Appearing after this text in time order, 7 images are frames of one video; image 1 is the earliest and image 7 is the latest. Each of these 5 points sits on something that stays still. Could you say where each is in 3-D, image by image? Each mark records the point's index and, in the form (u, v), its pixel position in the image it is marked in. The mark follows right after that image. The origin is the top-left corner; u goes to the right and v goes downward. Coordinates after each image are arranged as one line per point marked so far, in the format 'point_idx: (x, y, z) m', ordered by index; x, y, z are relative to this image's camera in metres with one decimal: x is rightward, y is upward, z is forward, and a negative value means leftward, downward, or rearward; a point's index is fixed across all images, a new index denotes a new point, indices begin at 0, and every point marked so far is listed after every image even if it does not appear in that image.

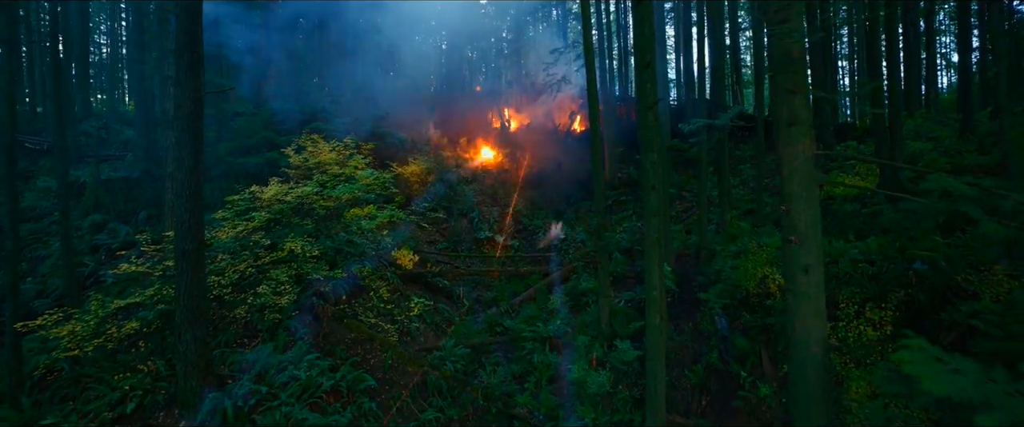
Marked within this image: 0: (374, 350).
0: (-2.3, -2.2, +8.0) m
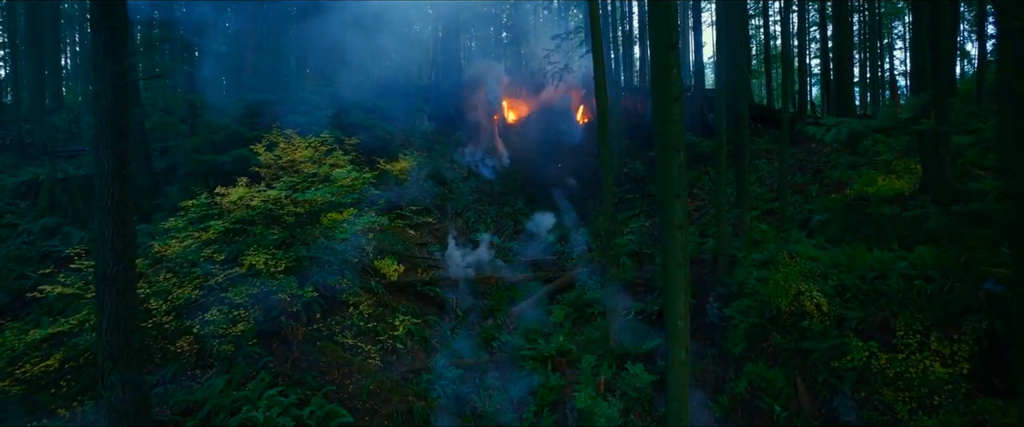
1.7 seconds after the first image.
0: (-2.3, -2.3, +7.0) m
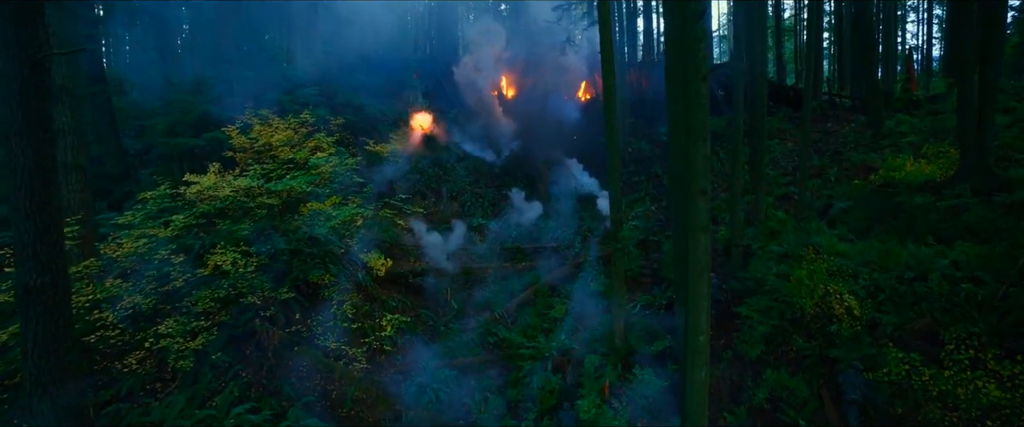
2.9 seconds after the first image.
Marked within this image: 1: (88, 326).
0: (-2.4, -2.2, +6.4) m
1: (-4.6, -1.2, +5.2) m
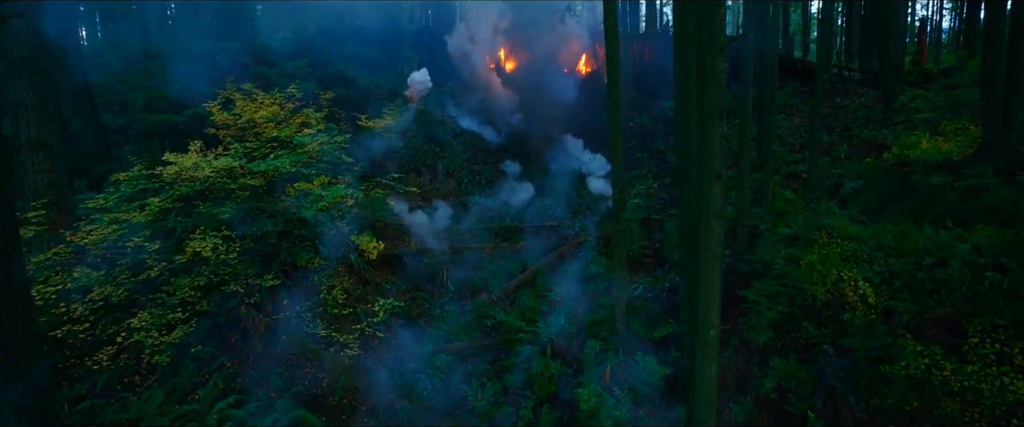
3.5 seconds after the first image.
0: (-2.4, -2.0, +6.2) m
1: (-4.6, -1.1, +4.9) m
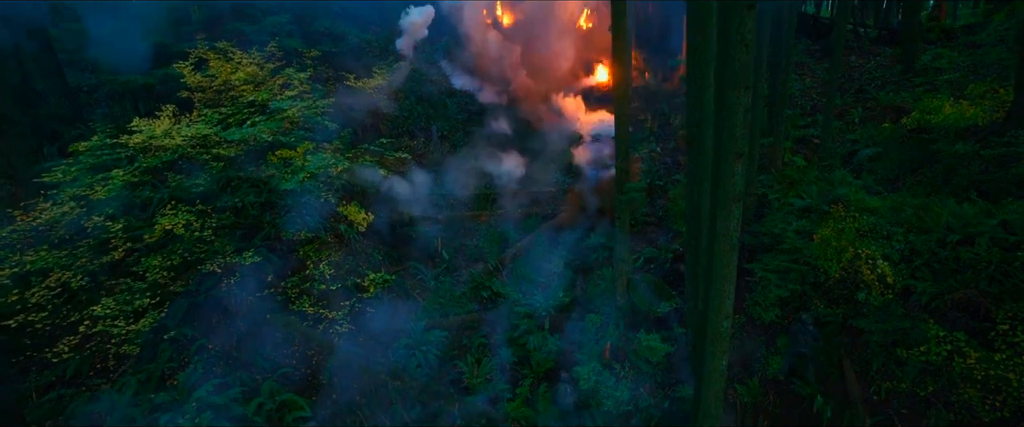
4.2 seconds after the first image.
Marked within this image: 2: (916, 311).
0: (-2.4, -1.7, +5.9) m
1: (-4.6, -0.8, +4.6) m
2: (+4.3, -1.0, +5.2) m
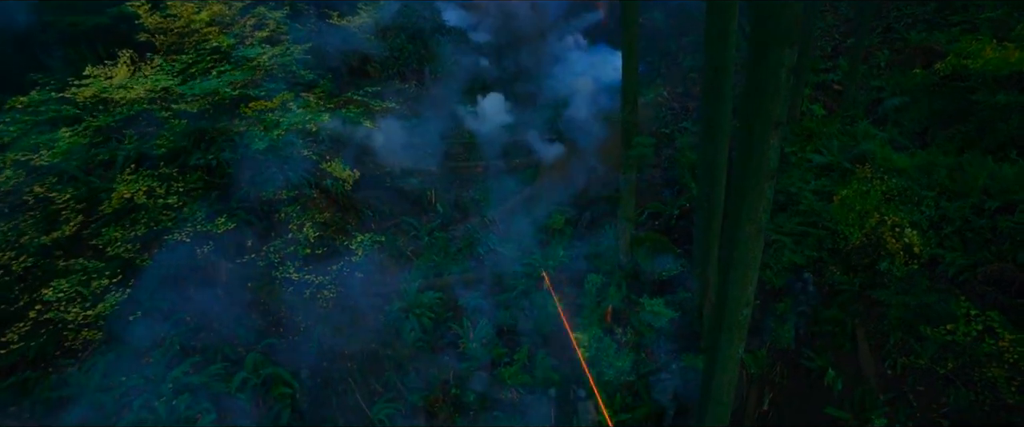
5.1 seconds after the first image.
0: (-2.5, -1.2, +5.6) m
1: (-4.7, -0.6, +4.2) m
2: (+4.3, -0.7, +4.8) m
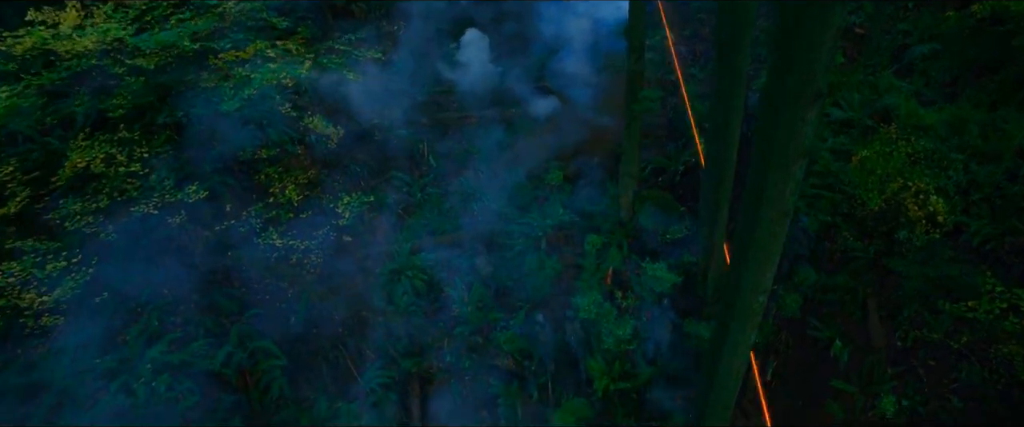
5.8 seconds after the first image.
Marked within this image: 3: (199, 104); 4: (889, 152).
0: (-2.5, -0.8, +5.3) m
1: (-4.7, -0.3, +3.8) m
2: (+4.2, -0.4, +4.5) m
3: (-3.2, +1.2, +5.3) m
4: (+4.1, +0.7, +5.2) m
